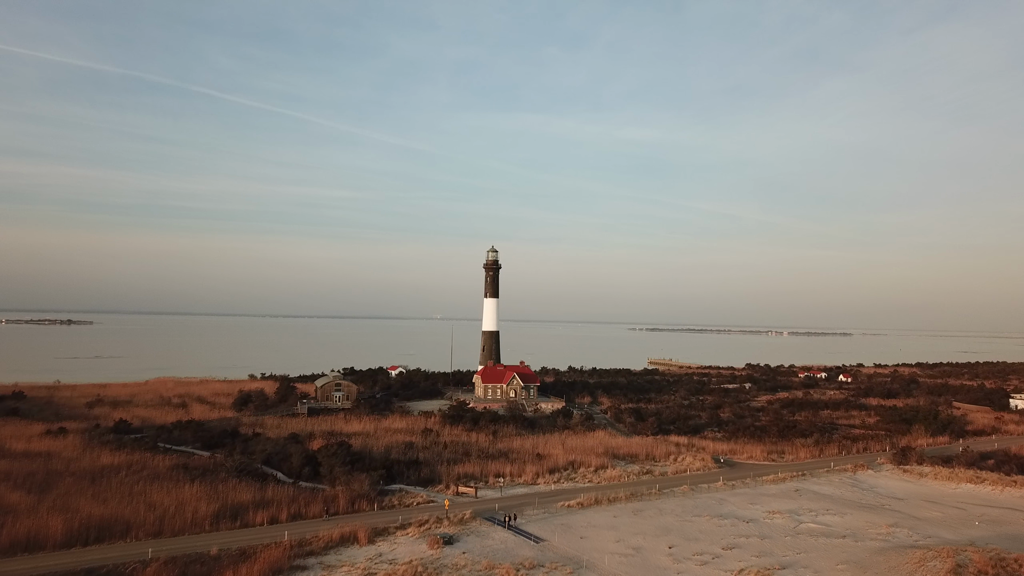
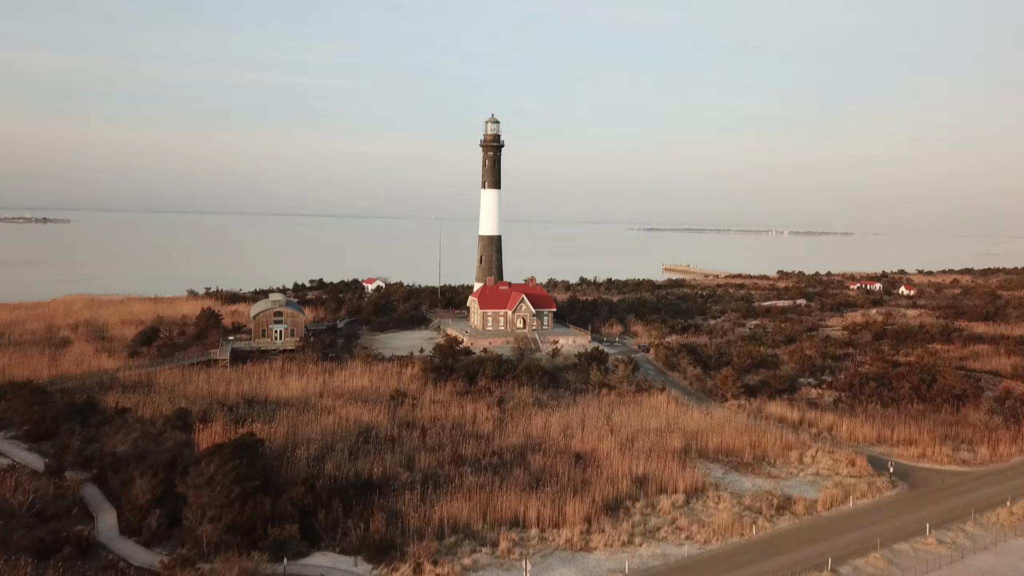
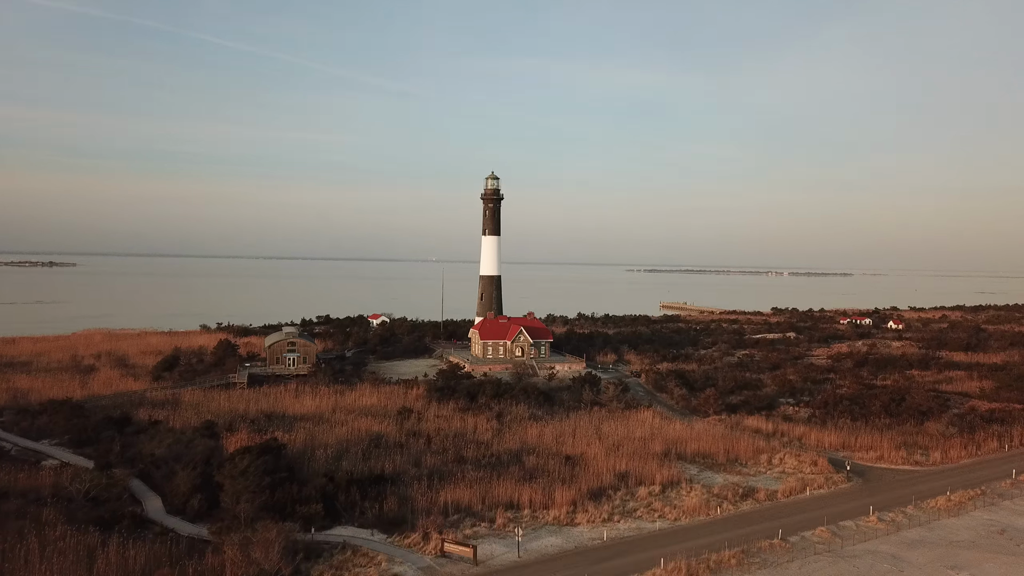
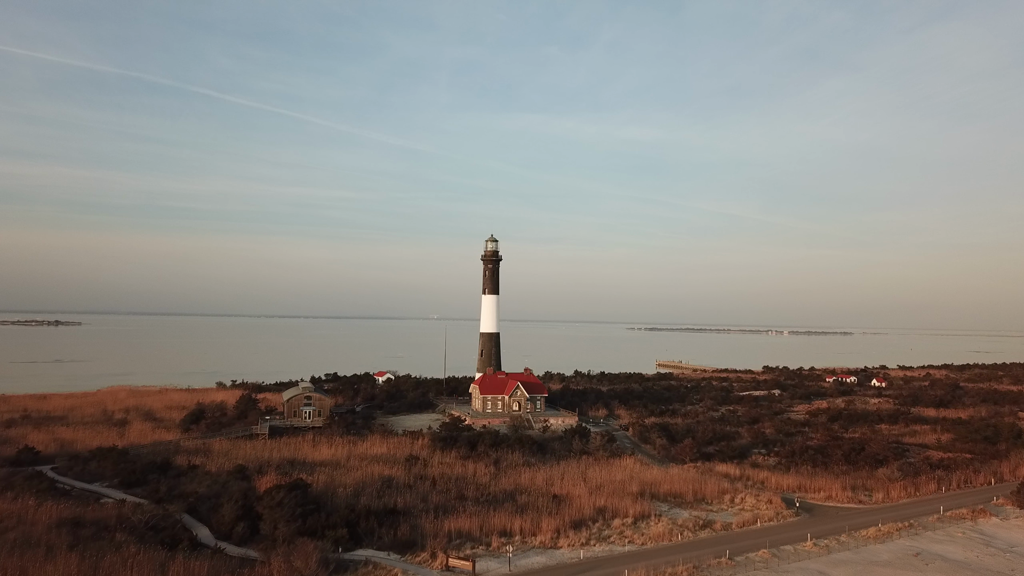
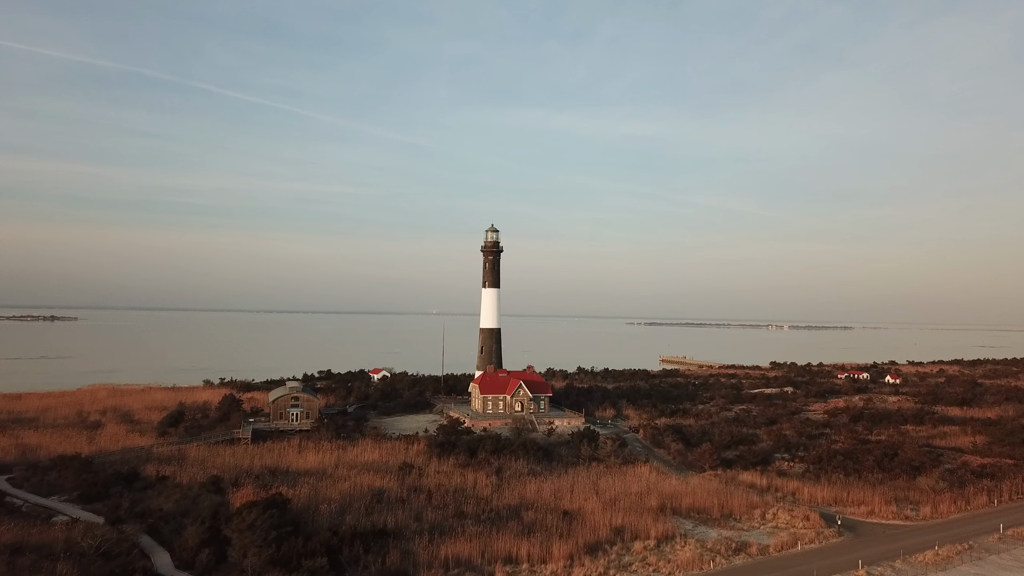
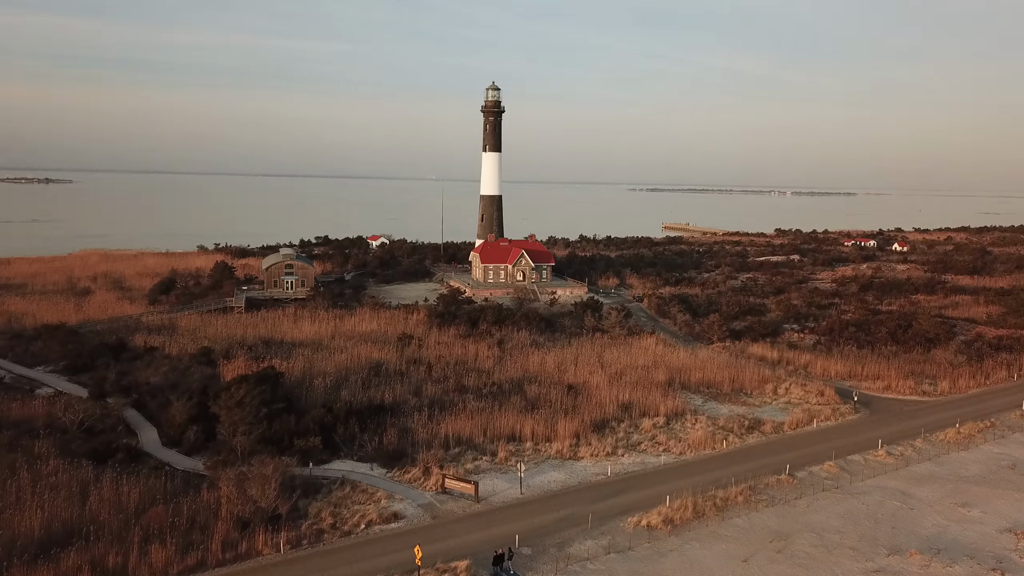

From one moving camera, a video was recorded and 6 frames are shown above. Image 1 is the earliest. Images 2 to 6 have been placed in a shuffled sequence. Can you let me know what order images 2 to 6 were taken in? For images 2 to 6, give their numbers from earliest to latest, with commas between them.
4, 5, 3, 6, 2
